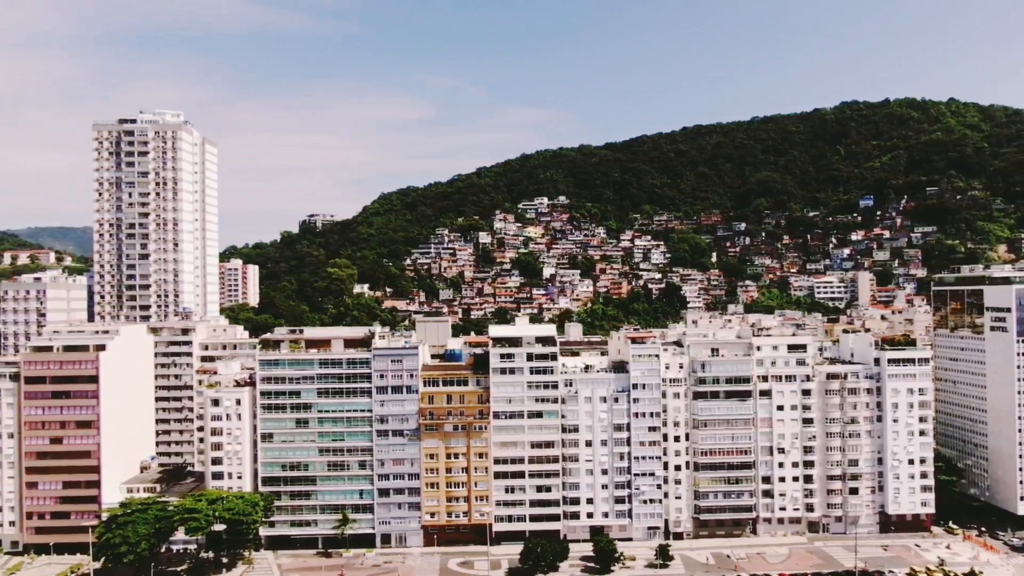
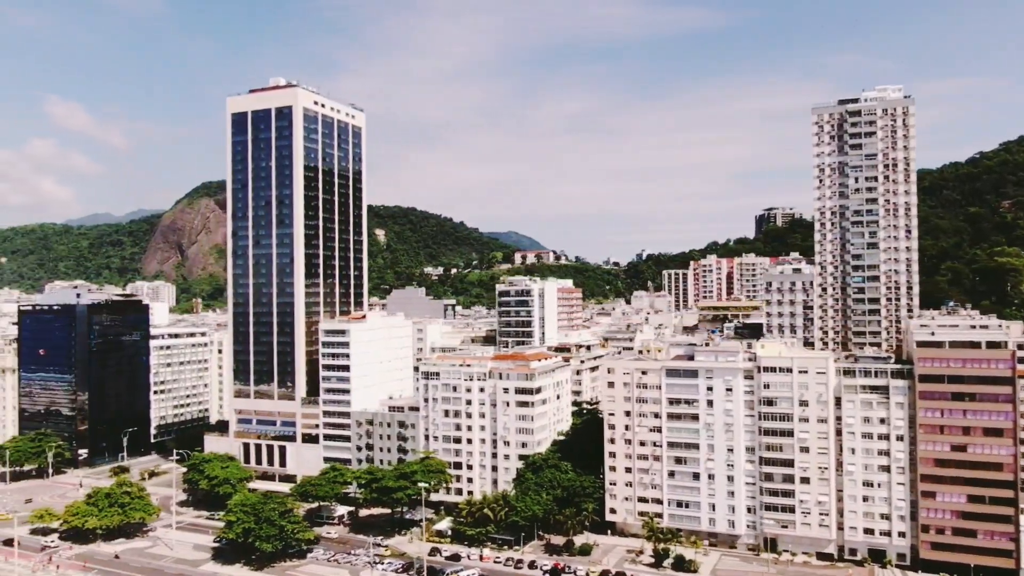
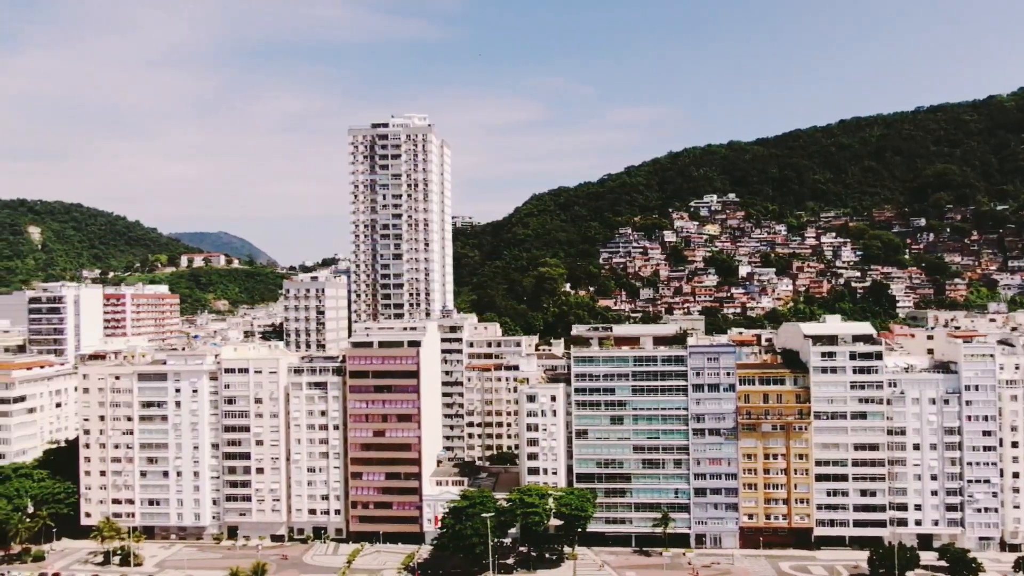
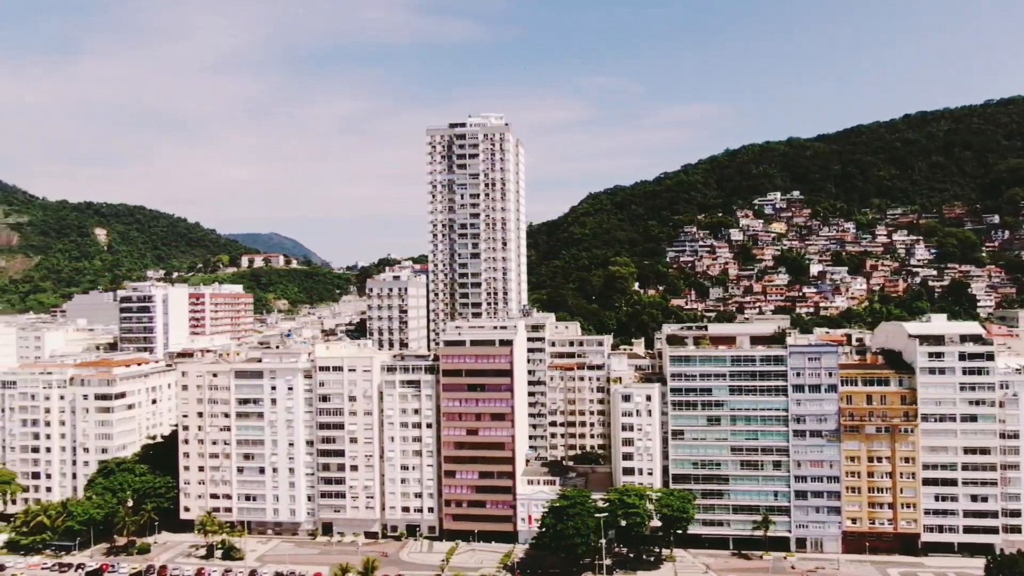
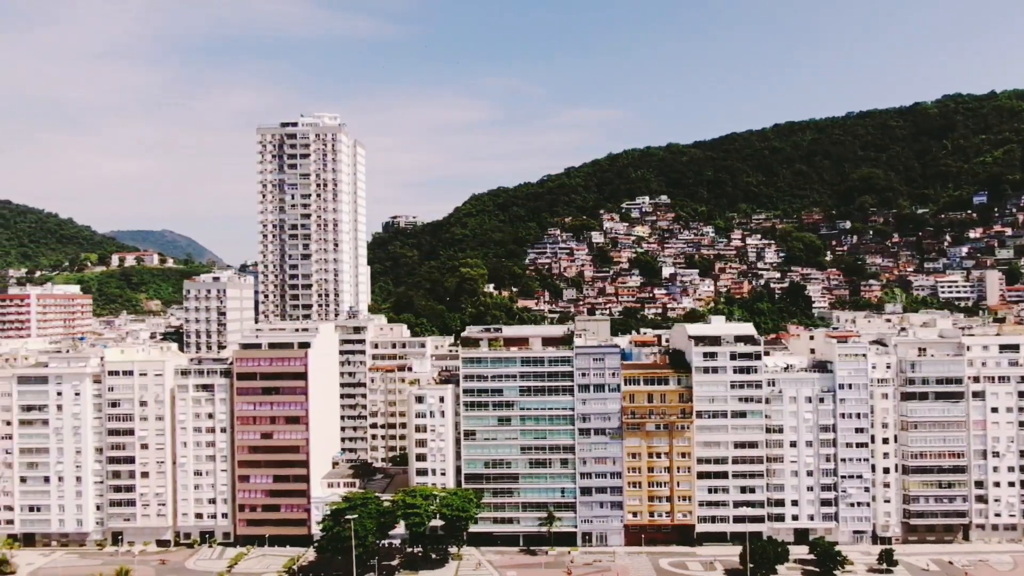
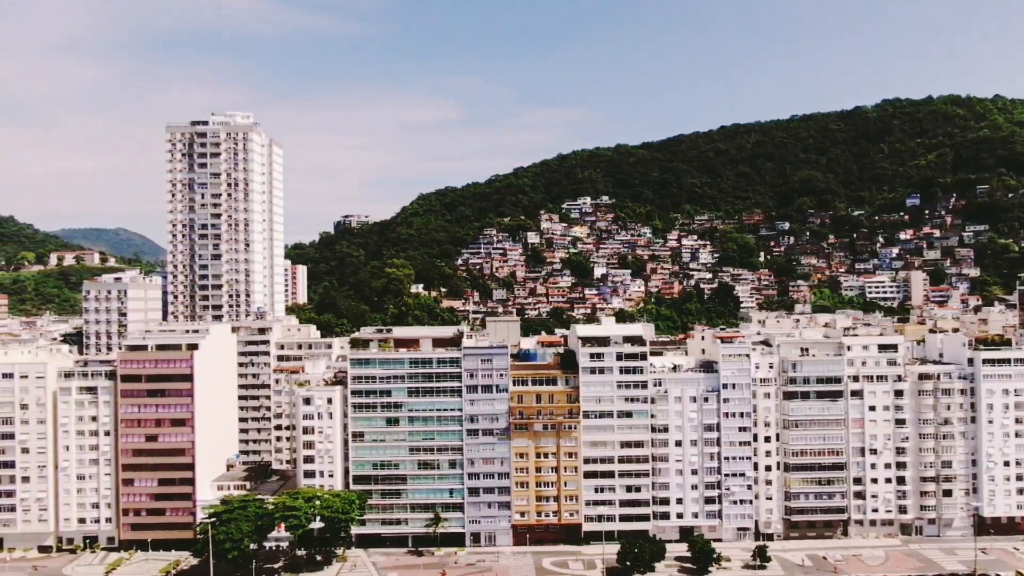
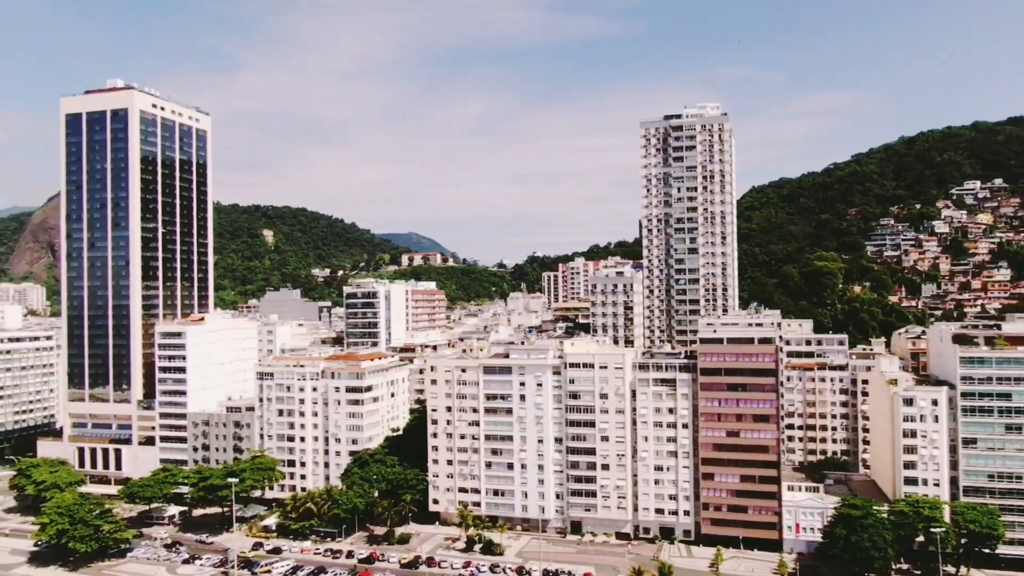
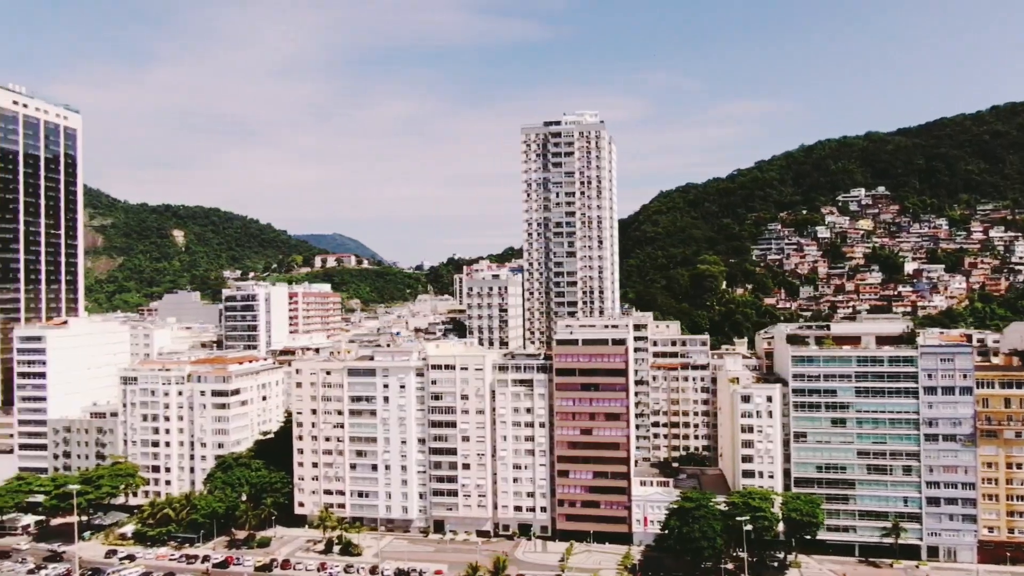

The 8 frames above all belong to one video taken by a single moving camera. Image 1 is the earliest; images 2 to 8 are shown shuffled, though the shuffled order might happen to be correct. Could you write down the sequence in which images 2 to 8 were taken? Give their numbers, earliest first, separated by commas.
6, 5, 3, 4, 8, 7, 2
